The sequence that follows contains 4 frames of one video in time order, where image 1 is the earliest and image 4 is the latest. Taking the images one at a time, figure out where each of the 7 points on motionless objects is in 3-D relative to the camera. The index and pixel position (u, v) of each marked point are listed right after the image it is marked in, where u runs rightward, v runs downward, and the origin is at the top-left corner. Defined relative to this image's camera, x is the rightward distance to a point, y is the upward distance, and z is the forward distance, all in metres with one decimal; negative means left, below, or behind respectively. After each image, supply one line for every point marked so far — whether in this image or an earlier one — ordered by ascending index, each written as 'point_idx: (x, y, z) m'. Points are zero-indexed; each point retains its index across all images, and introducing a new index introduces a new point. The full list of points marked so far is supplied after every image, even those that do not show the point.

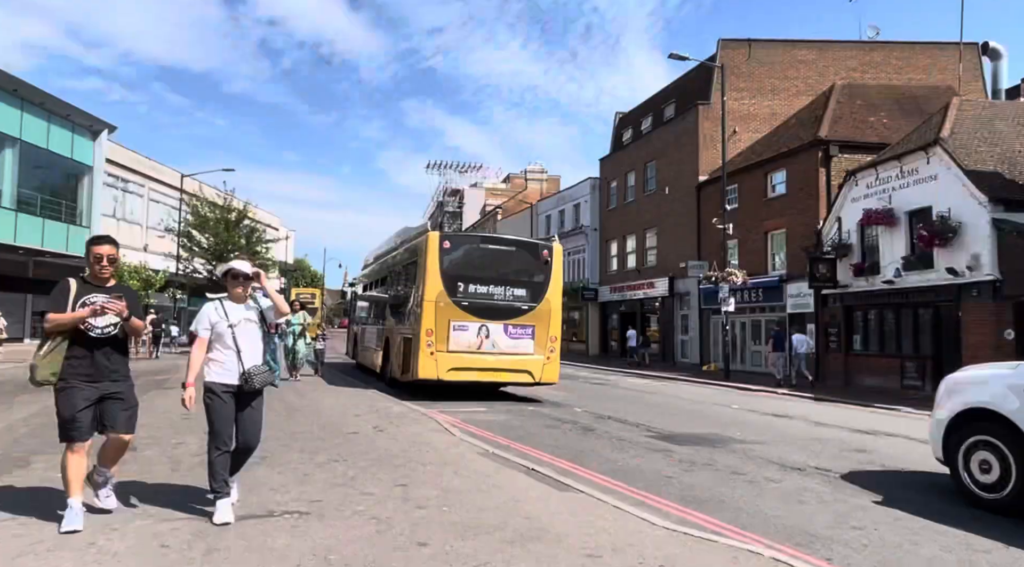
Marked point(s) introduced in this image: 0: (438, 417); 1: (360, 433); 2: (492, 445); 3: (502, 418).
0: (-1.0, -1.9, +10.1) m
1: (-1.7, -1.7, +8.1) m
2: (-0.1, -1.8, +7.9) m
3: (0.0, -2.0, +10.1) m
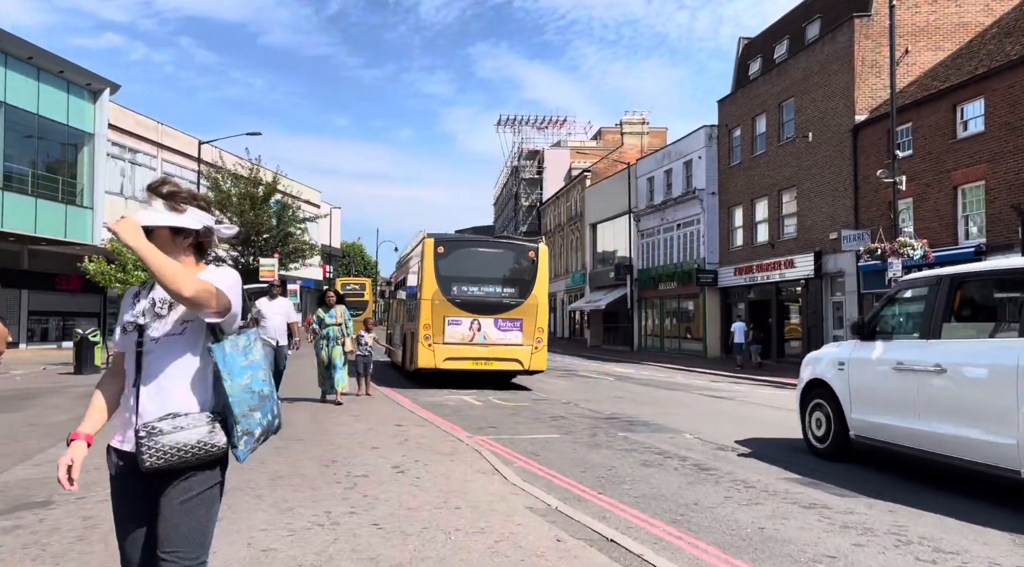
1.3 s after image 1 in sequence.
0: (-0.3, -1.7, +7.6) m
1: (-1.1, -1.5, +5.6) m
2: (+0.4, -1.6, +5.3) m
3: (+0.6, -1.7, +7.5) m
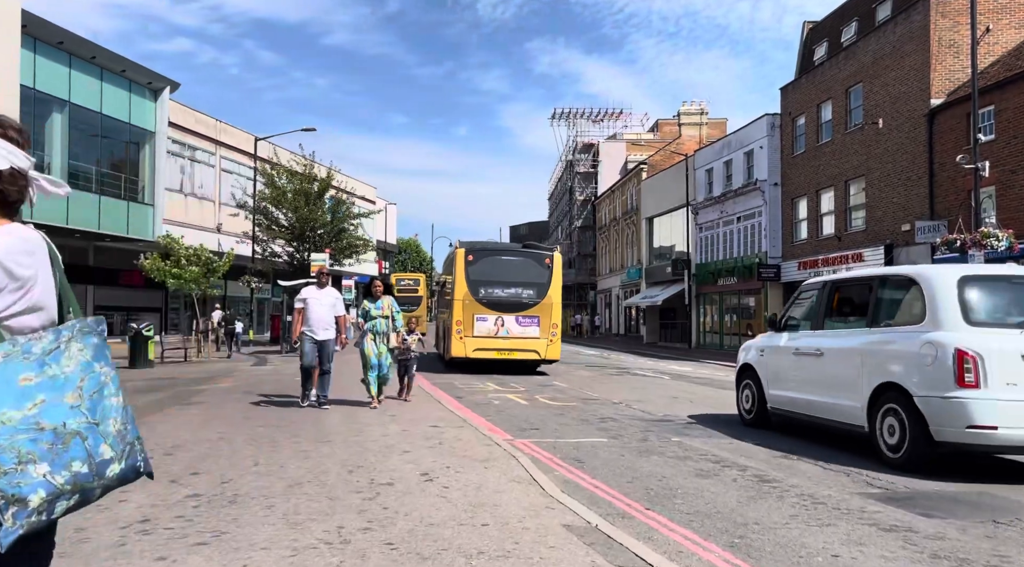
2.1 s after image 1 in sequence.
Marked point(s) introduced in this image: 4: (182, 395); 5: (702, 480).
0: (+0.1, -1.6, +7.1) m
1: (-0.8, -1.4, +5.1) m
2: (+0.7, -1.5, +4.8) m
3: (+1.0, -1.7, +6.9) m
4: (-5.4, -1.8, +11.6) m
5: (+1.6, -1.6, +5.9) m
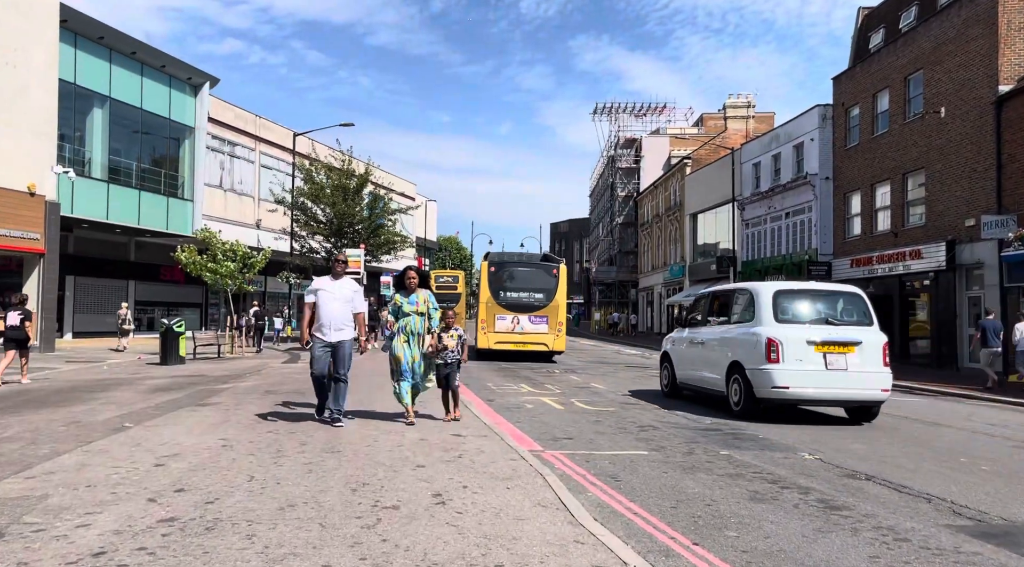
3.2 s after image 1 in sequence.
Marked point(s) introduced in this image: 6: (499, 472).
0: (+0.3, -1.6, +6.4) m
1: (-0.7, -1.4, +4.5) m
2: (+0.8, -1.5, +4.0) m
3: (+1.3, -1.6, +6.1) m
4: (-4.8, -1.7, +11.2) m
5: (+1.7, -1.6, +5.1) m
6: (-0.1, -1.4, +5.5) m
